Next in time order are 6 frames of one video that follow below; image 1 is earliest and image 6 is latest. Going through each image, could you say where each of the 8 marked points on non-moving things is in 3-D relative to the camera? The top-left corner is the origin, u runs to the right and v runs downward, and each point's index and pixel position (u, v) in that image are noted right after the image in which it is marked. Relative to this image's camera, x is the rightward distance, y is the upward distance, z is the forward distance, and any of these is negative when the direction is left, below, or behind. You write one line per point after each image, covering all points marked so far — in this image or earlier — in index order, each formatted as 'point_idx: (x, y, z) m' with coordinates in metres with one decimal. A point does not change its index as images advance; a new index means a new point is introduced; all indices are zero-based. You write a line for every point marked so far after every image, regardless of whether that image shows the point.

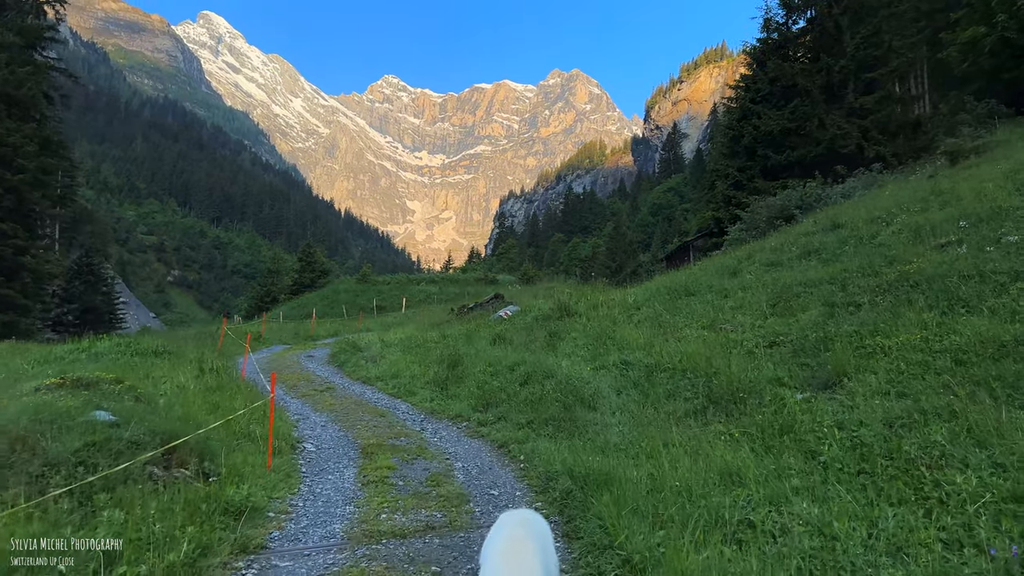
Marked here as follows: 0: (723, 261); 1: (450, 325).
0: (+5.0, +0.6, +19.1) m
1: (-1.5, -0.9, +19.0) m
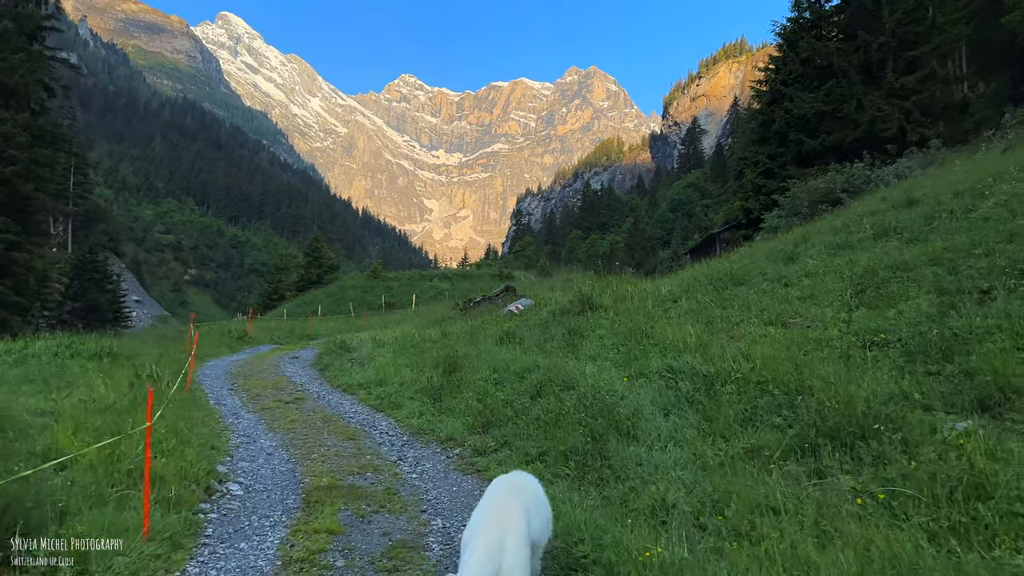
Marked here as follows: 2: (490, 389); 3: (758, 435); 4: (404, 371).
0: (+5.3, +0.8, +16.3) m
1: (-1.3, -0.7, +16.4) m
2: (-0.2, -1.2, +9.6) m
3: (+1.7, -1.0, +5.6) m
4: (-1.7, -1.3, +12.5) m
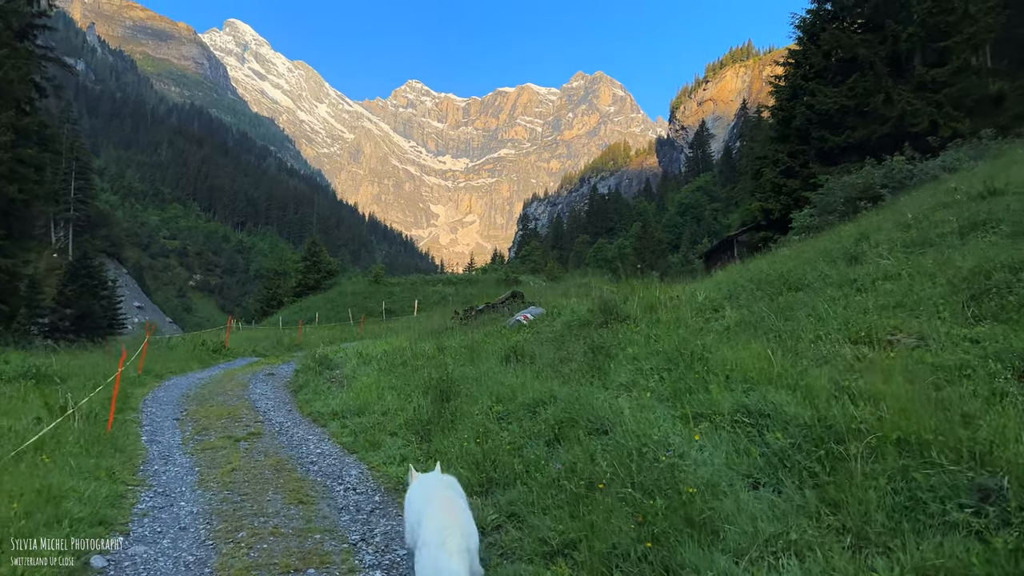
0: (+5.4, +0.7, +14.0) m
1: (-1.1, -0.8, +14.2) m
2: (-0.1, -1.3, +7.3) m
3: (+1.8, -1.1, +3.3) m
4: (-1.6, -1.4, +10.3) m
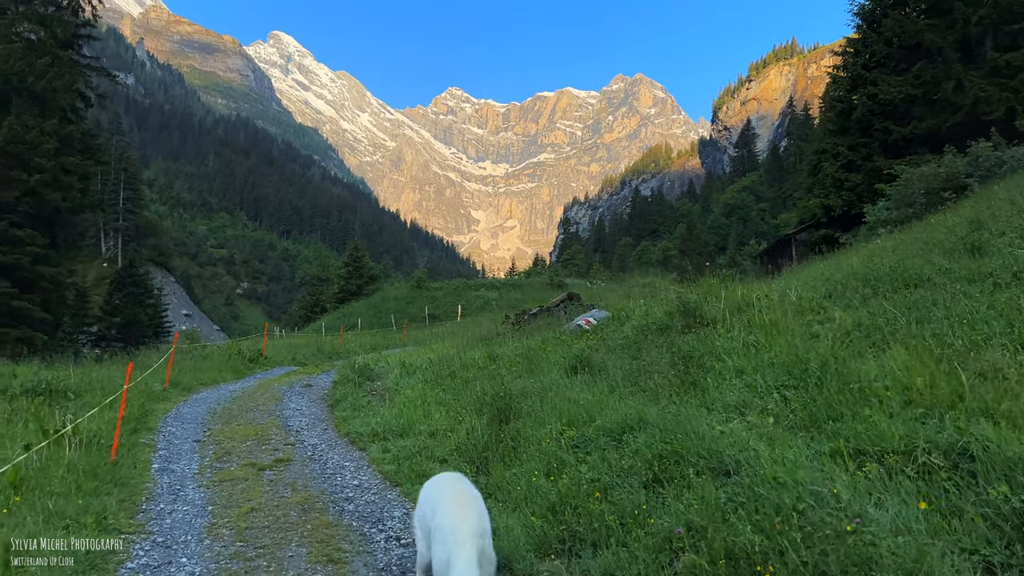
0: (+6.4, +0.8, +12.3) m
1: (-0.2, -0.9, +12.8) m
2: (+0.5, -1.3, +5.9) m
3: (+2.2, -1.0, +1.8) m
4: (-0.9, -1.4, +8.9) m
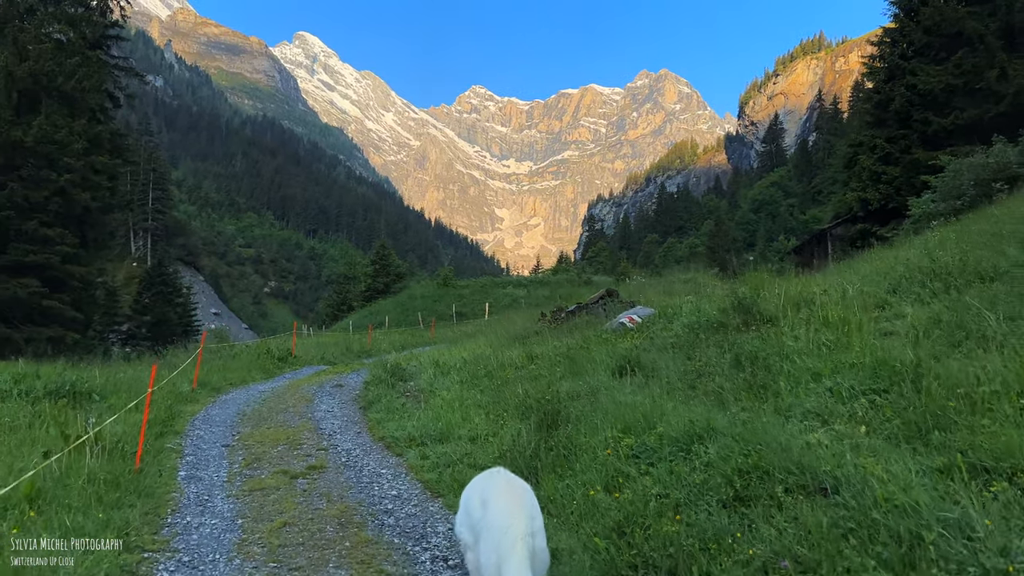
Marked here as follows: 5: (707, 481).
0: (+6.9, +0.8, +11.6) m
1: (+0.4, -0.8, +12.3) m
2: (+0.9, -1.2, +5.4) m
3: (+2.4, -1.0, +1.2) m
4: (-0.4, -1.4, +8.4) m
5: (+1.1, -1.2, +4.8) m
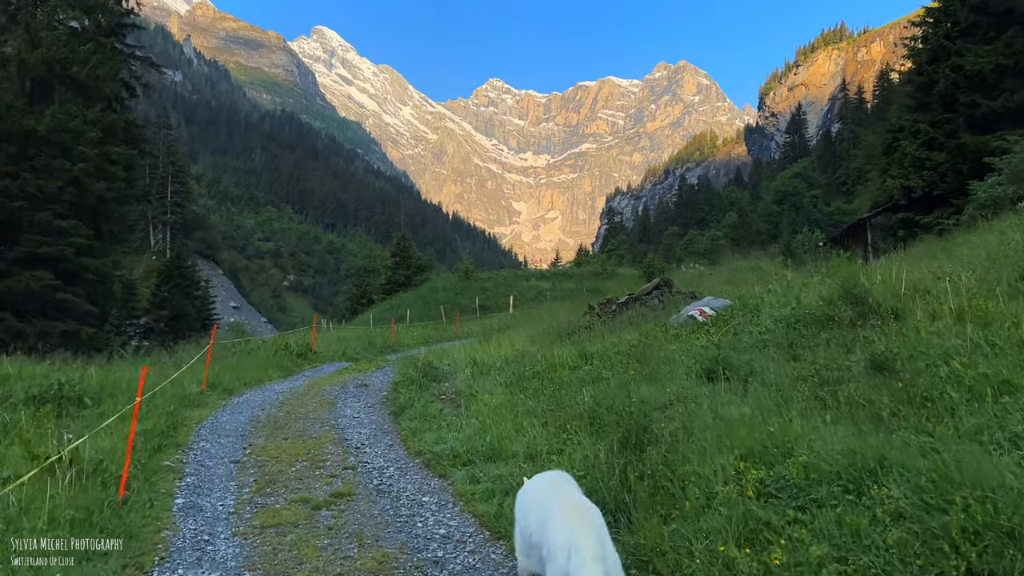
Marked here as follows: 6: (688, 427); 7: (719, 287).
0: (+7.5, +1.0, +10.0) m
1: (+1.0, -0.7, +10.8) m
2: (+1.4, -1.1, +3.9) m
3: (+2.8, -0.9, -0.3) m
4: (+0.2, -1.3, +7.0) m
5: (+1.6, -1.1, +3.3) m
6: (+1.2, -1.0, +5.6) m
7: (+3.2, 0.0, +12.1) m
